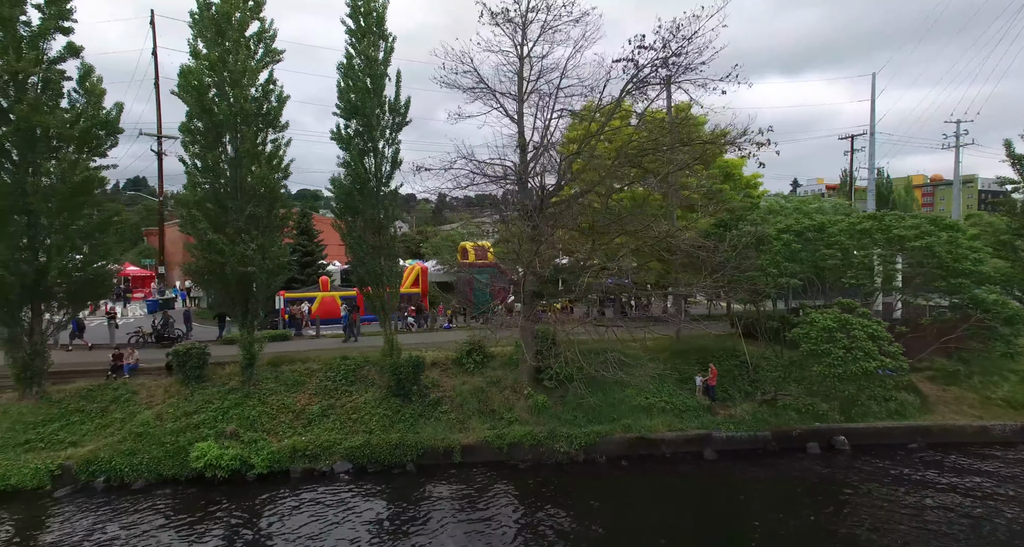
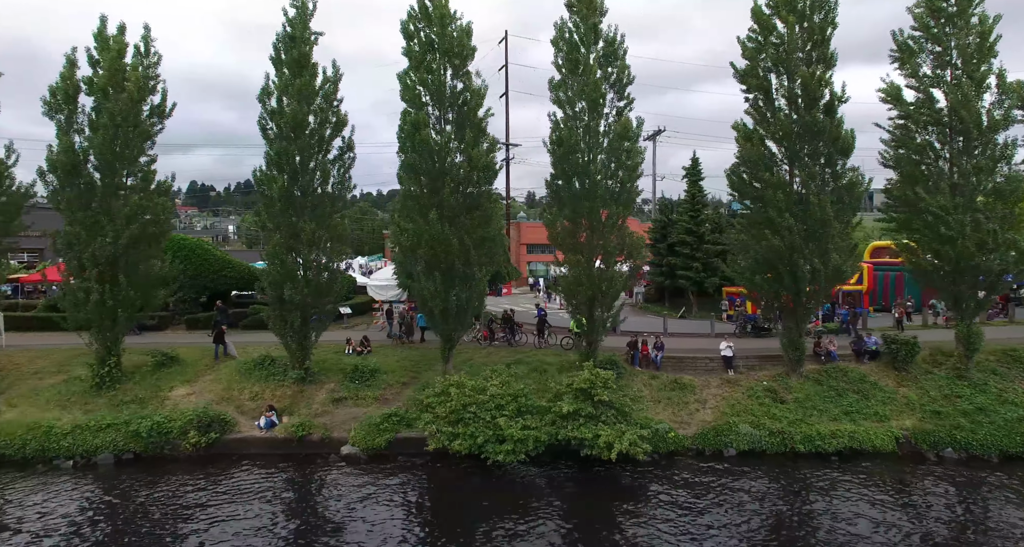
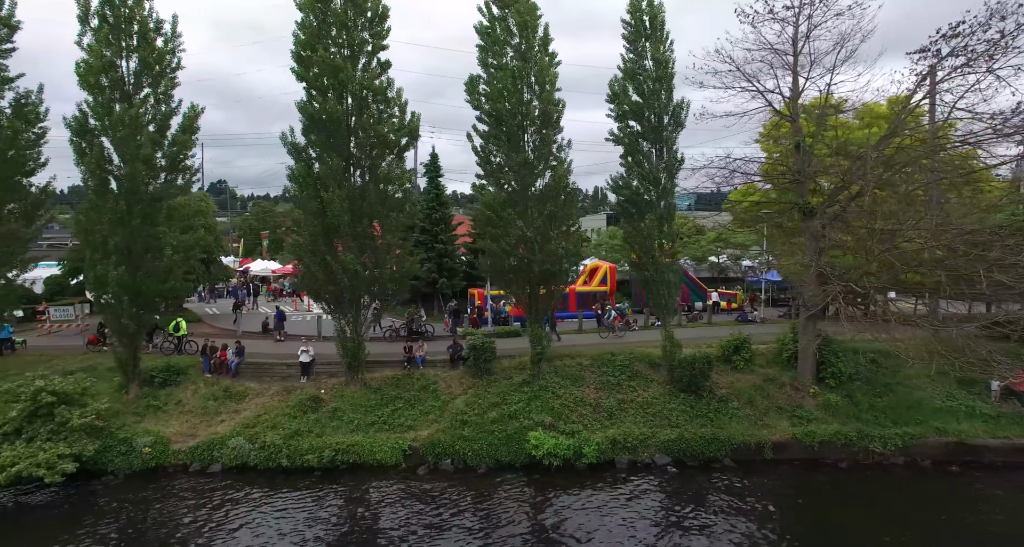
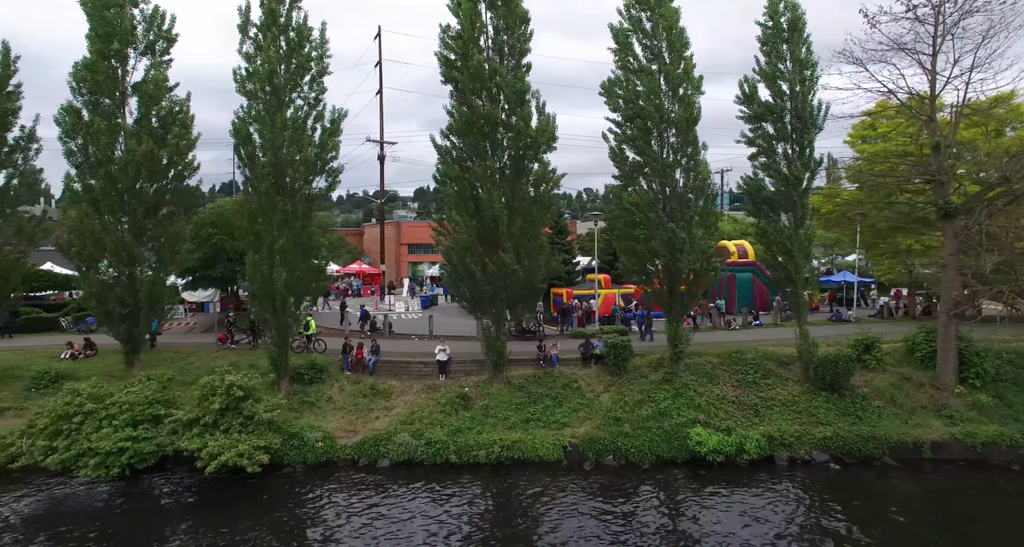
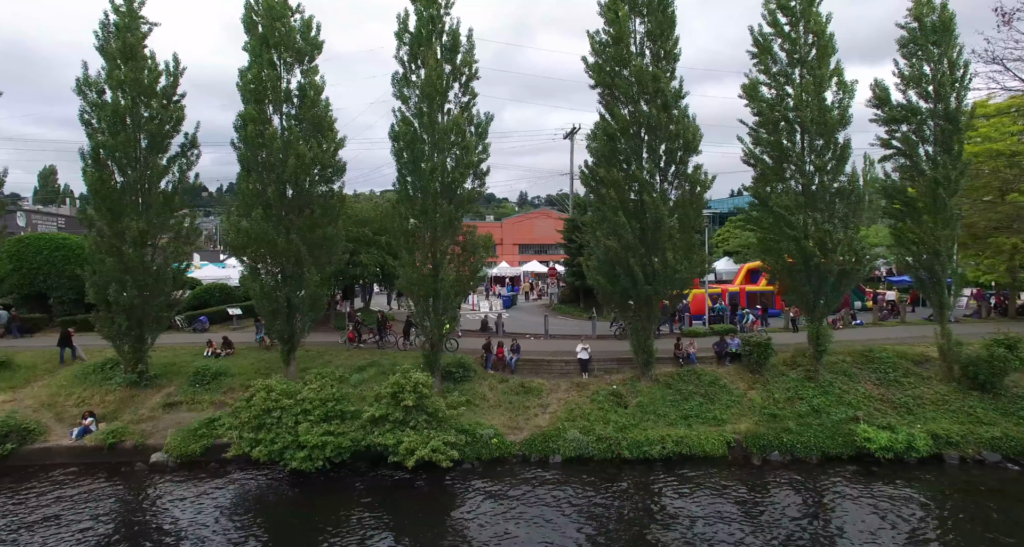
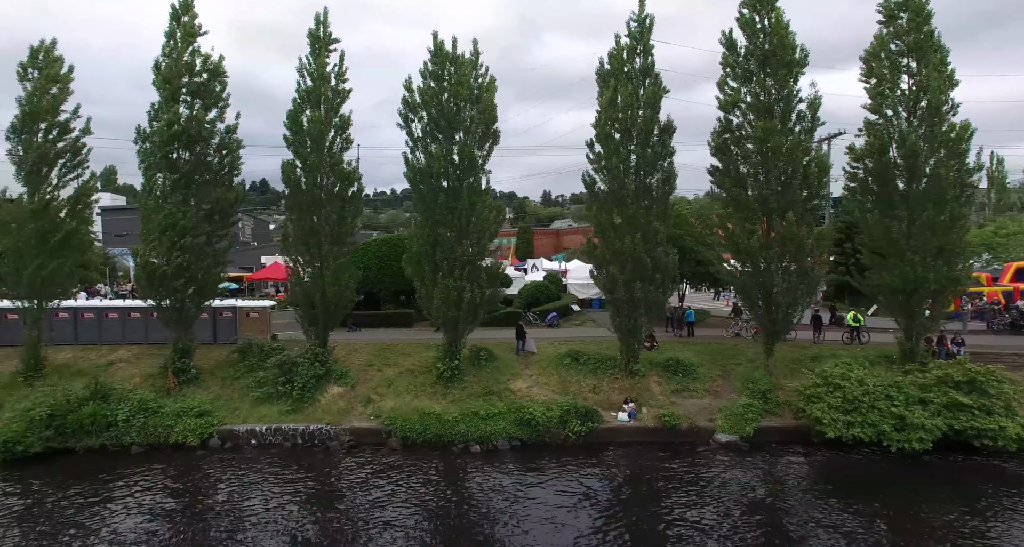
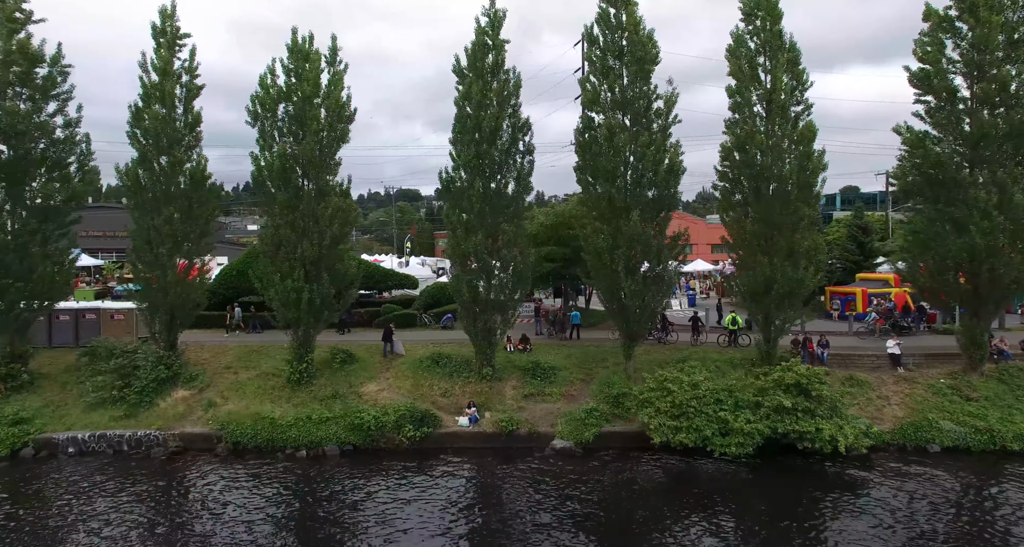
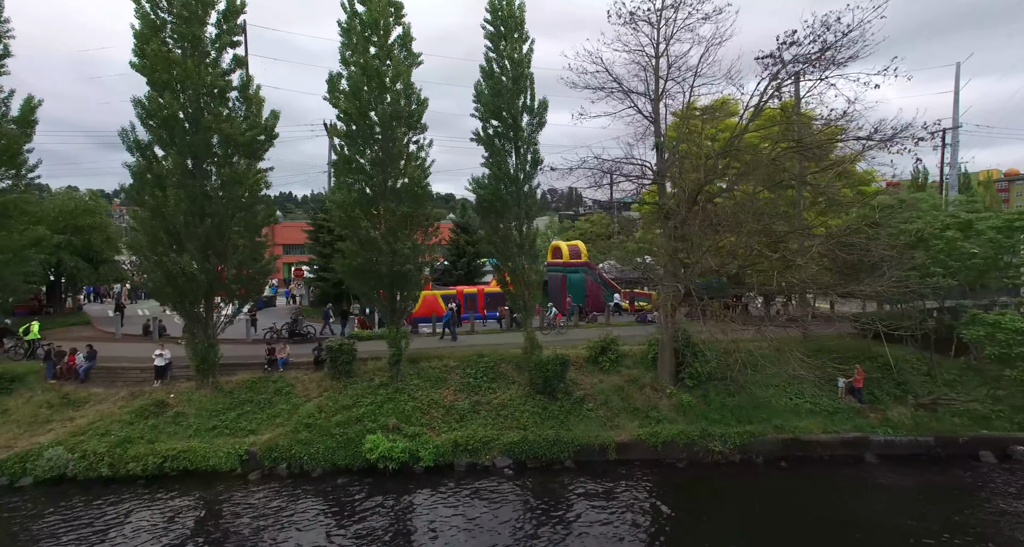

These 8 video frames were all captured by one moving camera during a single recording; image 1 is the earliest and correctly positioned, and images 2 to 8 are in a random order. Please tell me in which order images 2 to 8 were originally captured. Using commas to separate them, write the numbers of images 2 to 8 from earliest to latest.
8, 3, 4, 5, 2, 7, 6
